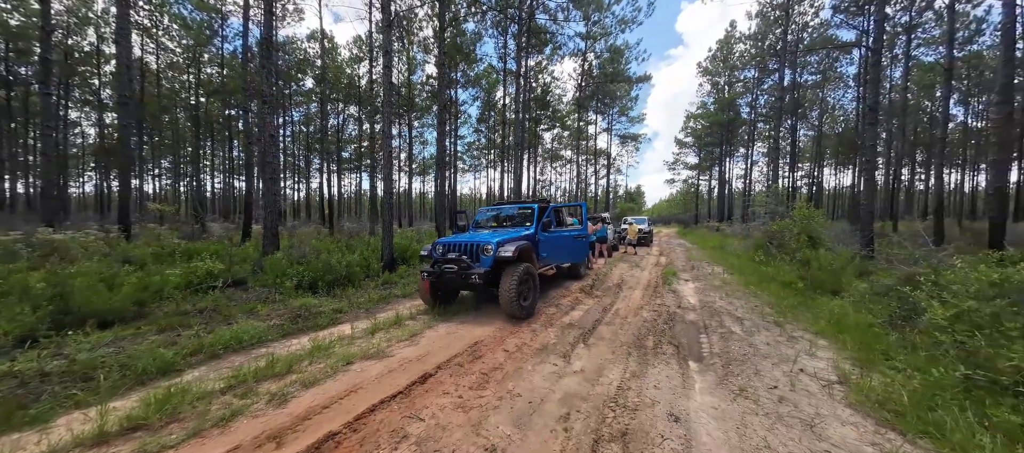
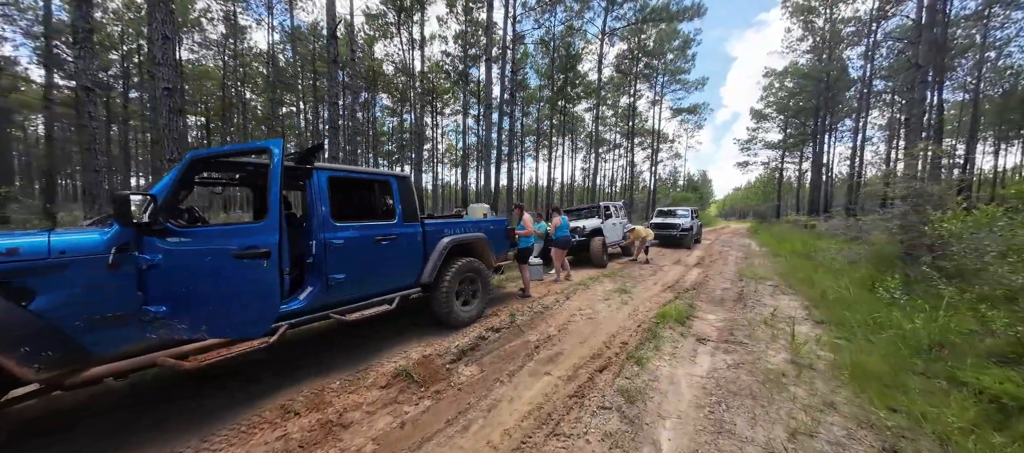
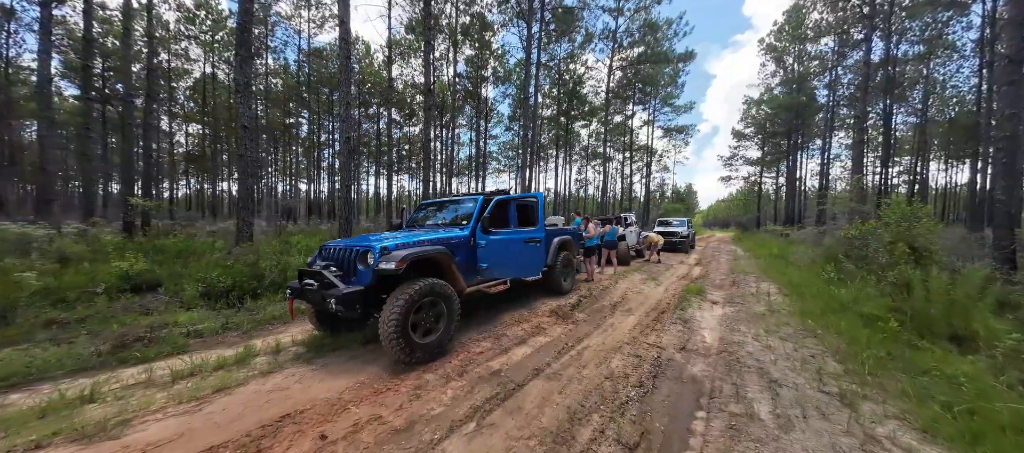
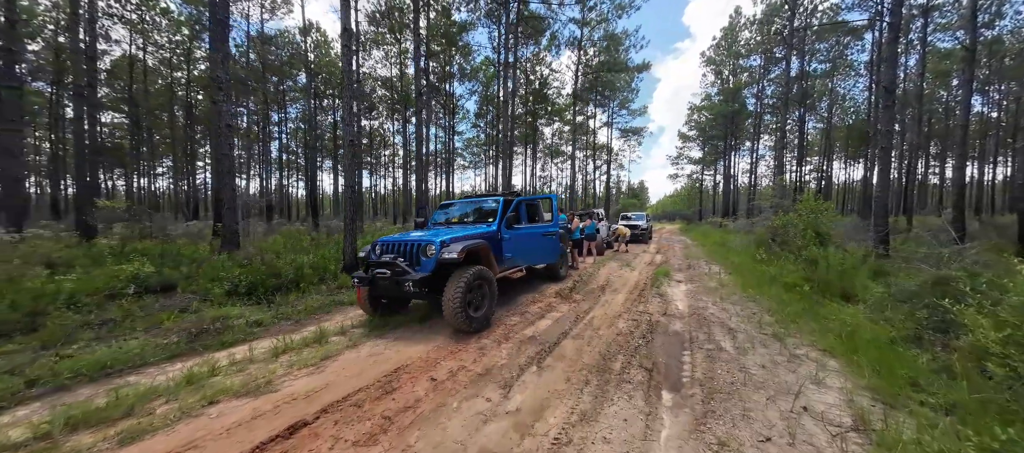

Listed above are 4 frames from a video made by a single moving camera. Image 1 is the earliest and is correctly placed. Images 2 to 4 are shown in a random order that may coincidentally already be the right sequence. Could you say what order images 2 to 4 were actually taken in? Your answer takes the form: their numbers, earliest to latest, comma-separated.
4, 3, 2
